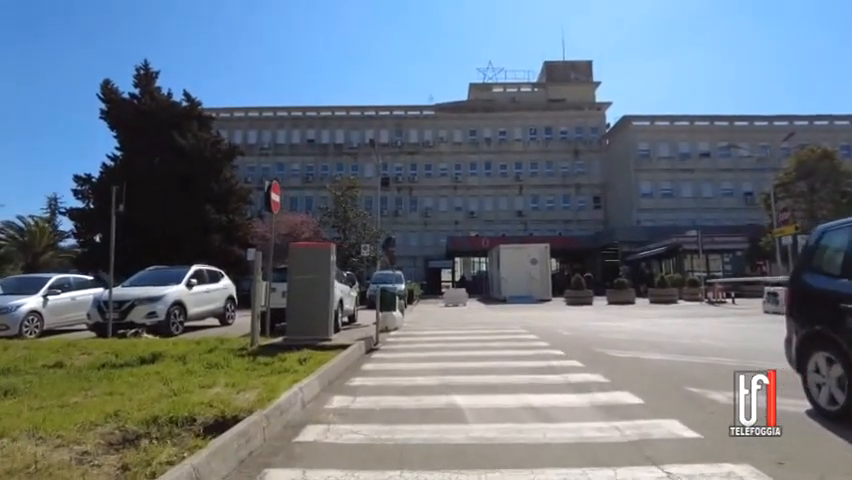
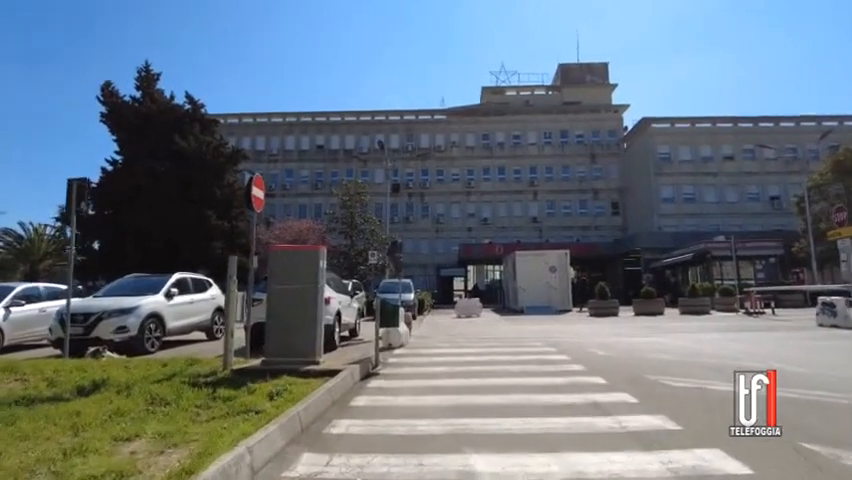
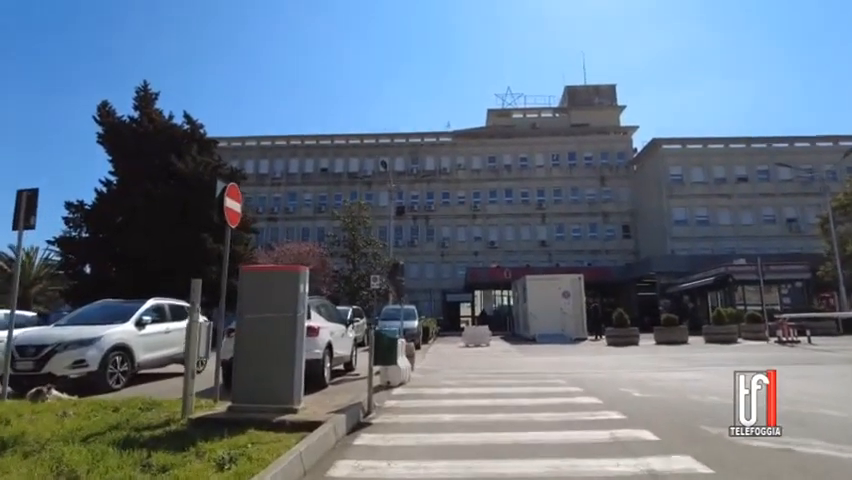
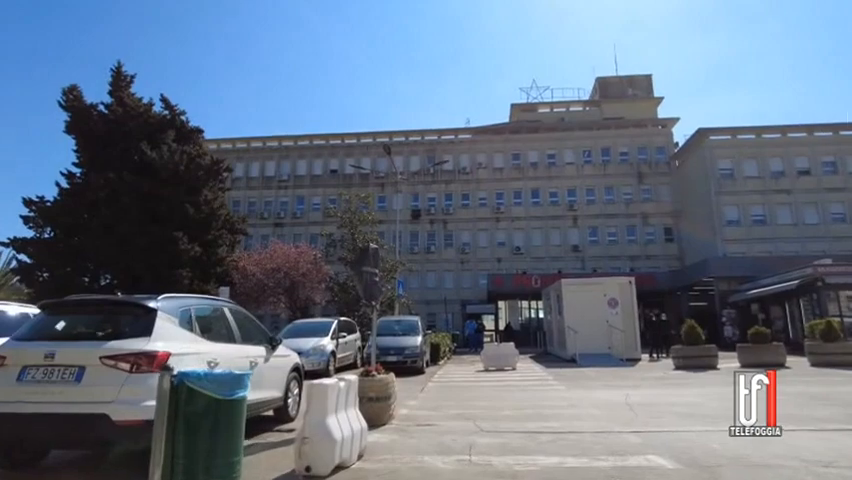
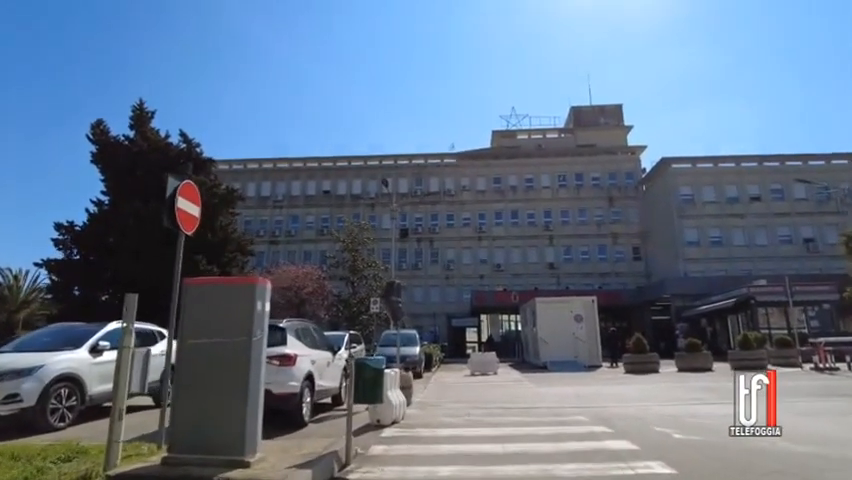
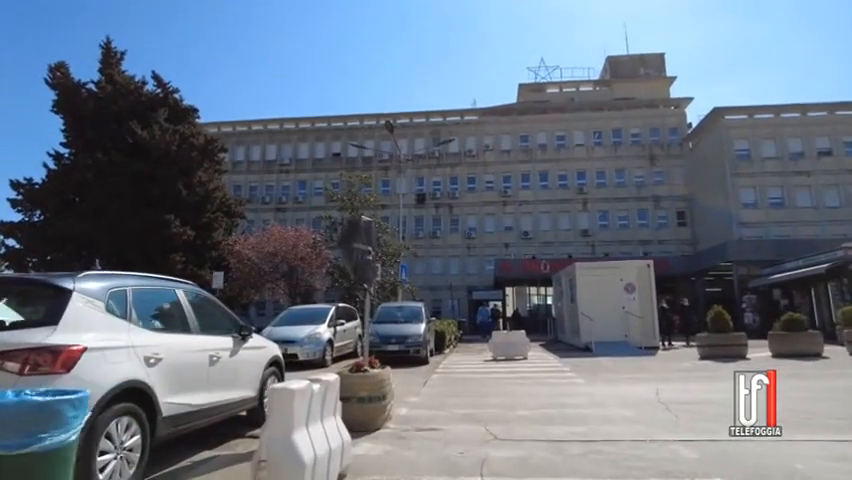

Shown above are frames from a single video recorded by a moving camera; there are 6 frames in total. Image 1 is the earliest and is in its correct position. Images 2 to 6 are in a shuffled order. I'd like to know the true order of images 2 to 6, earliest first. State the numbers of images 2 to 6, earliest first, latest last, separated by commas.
2, 3, 5, 4, 6
